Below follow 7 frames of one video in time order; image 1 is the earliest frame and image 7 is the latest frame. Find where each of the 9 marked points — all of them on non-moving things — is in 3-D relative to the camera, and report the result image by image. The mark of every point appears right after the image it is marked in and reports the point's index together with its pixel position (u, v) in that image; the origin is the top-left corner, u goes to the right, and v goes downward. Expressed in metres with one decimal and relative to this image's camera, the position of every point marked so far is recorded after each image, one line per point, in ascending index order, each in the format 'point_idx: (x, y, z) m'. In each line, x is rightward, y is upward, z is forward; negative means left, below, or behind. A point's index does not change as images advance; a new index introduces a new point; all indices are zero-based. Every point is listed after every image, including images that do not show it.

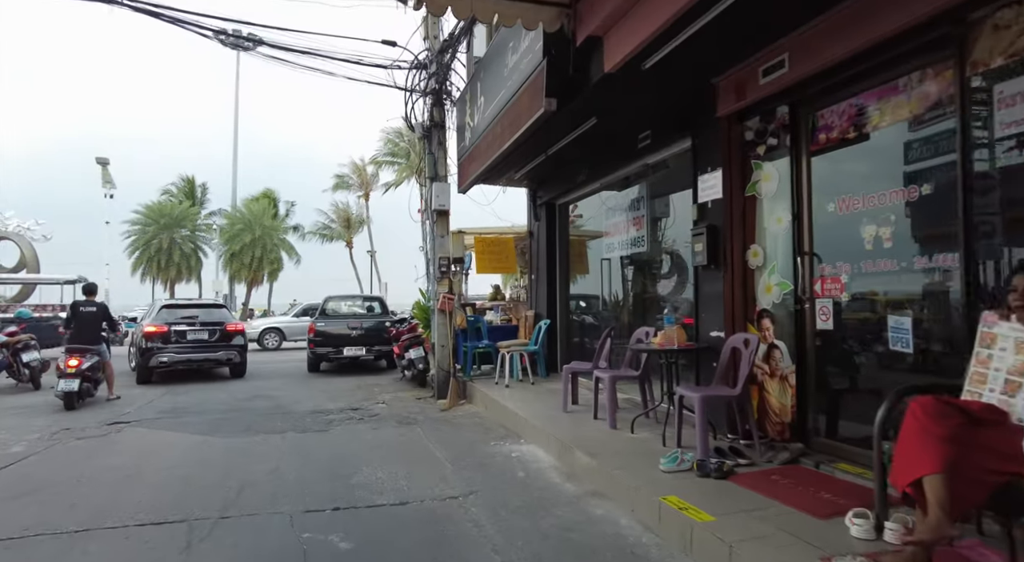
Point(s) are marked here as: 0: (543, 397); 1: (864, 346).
0: (+0.4, -1.4, +7.5) m
1: (+2.3, -0.4, +4.0) m
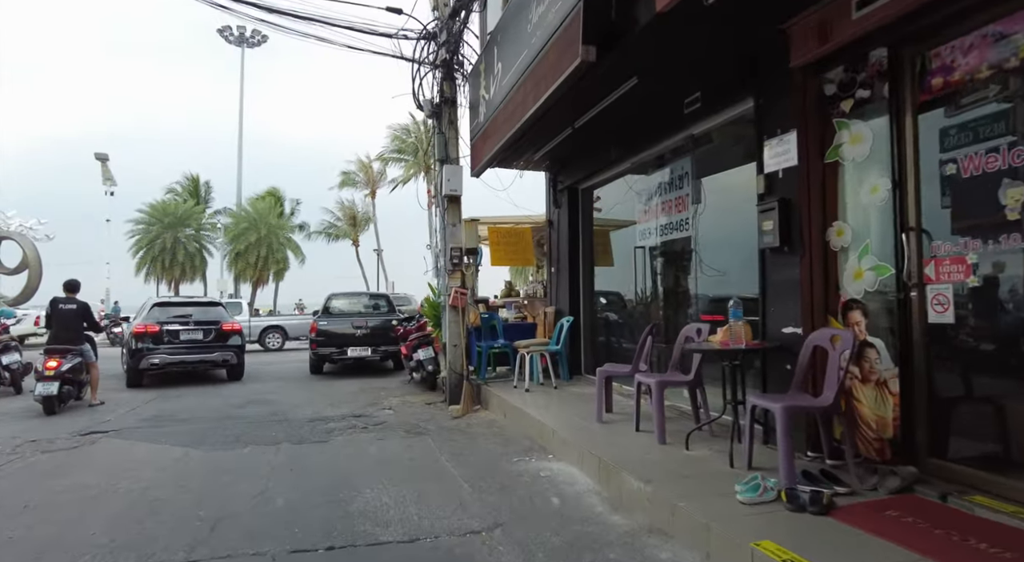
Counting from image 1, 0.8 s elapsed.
0: (+0.6, -1.3, +6.6) m
1: (+2.5, -0.3, +3.1) m
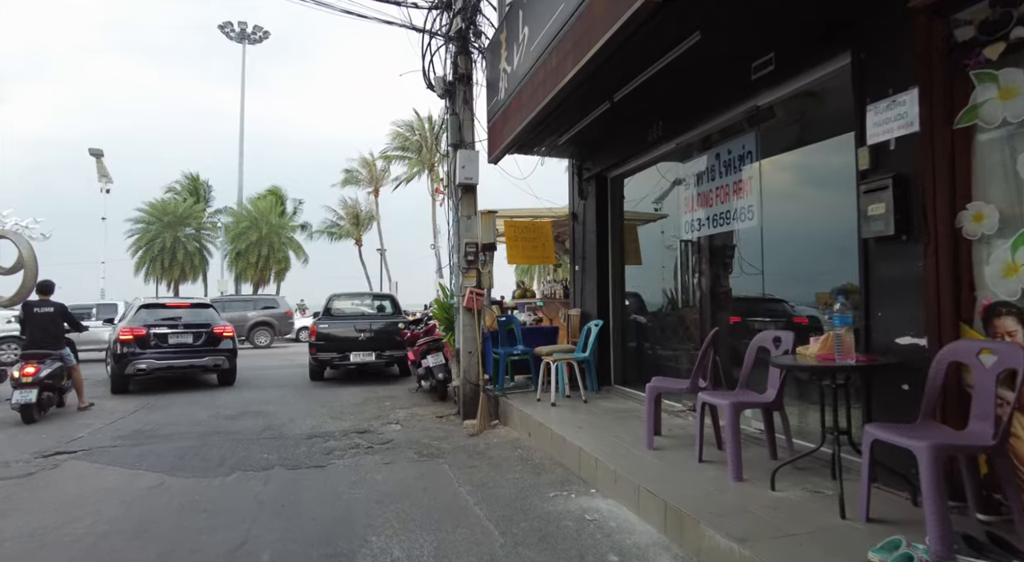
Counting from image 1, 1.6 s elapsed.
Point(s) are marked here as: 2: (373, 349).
0: (+0.9, -1.3, +5.7) m
1: (+2.8, -0.3, +2.2) m
2: (-2.5, -1.2, +11.2) m
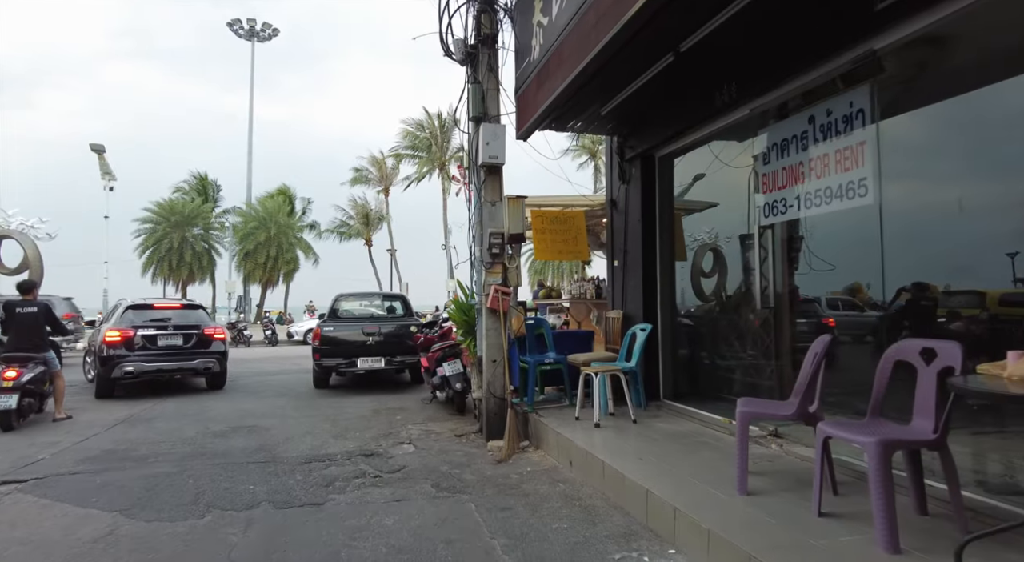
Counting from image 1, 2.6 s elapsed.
0: (+1.2, -1.3, +4.6) m
1: (+3.0, -0.3, +1.1) m
2: (-2.2, -1.2, +10.2) m
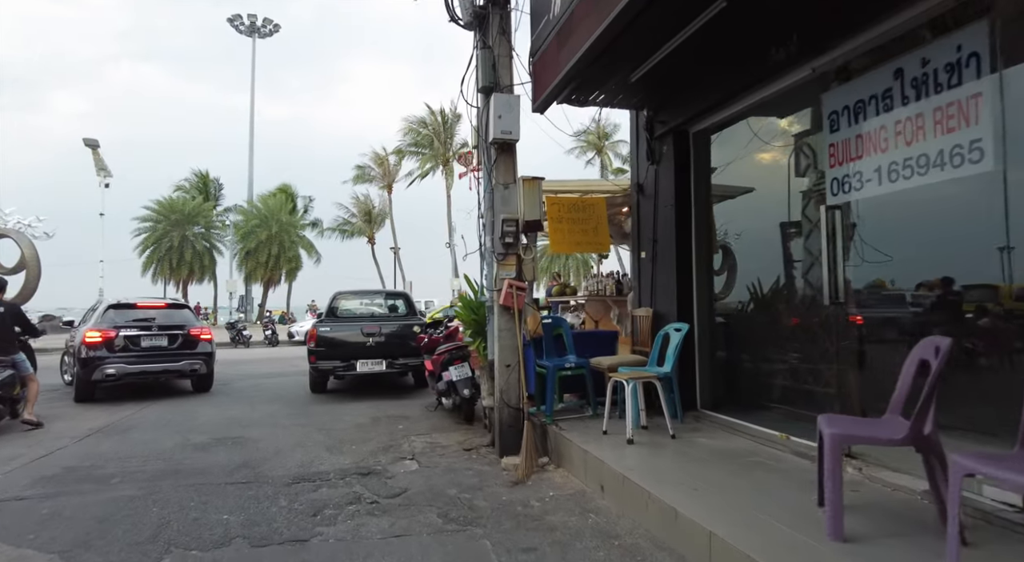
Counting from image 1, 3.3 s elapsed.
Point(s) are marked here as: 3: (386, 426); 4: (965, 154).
0: (+1.3, -1.2, +3.9) m
1: (+3.1, -0.2, +0.3) m
2: (-2.0, -1.2, +9.4) m
3: (-1.5, -1.7, +7.1) m
4: (+2.5, +0.7, +3.6) m
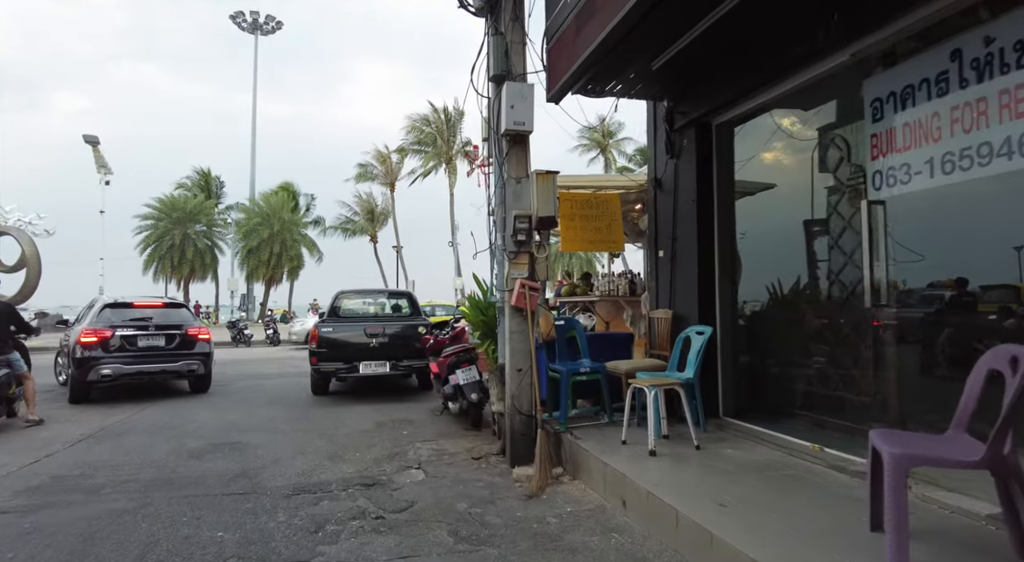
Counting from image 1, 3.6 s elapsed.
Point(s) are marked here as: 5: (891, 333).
0: (+1.4, -1.2, +3.6) m
1: (+3.2, -0.2, 0.0) m
2: (-1.9, -1.2, +9.1) m
3: (-1.4, -1.7, +6.8) m
4: (+2.6, +0.7, +3.3) m
5: (+2.6, -0.3, +4.1) m
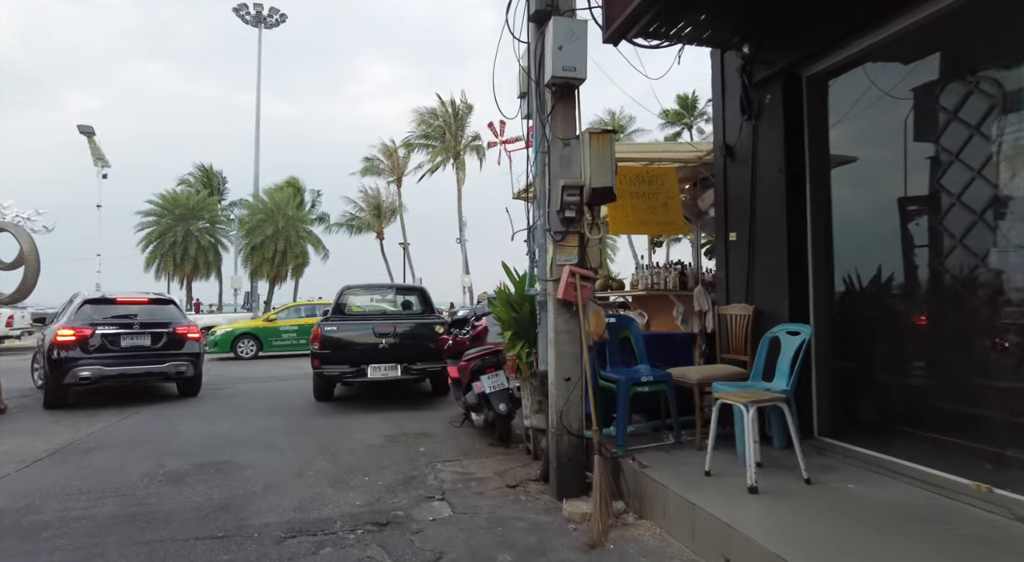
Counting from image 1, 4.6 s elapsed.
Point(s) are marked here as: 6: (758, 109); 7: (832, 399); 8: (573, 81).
0: (+1.7, -1.1, +2.5) m
1: (+3.5, -0.1, -1.0) m
2: (-1.5, -1.1, +8.1) m
3: (-1.0, -1.6, +5.8) m
4: (+2.9, +0.8, +2.3) m
5: (+2.9, -0.3, +3.0) m
6: (+1.9, +1.3, +4.7) m
7: (+2.3, -0.8, +4.4) m
8: (+0.4, +1.3, +4.2) m
